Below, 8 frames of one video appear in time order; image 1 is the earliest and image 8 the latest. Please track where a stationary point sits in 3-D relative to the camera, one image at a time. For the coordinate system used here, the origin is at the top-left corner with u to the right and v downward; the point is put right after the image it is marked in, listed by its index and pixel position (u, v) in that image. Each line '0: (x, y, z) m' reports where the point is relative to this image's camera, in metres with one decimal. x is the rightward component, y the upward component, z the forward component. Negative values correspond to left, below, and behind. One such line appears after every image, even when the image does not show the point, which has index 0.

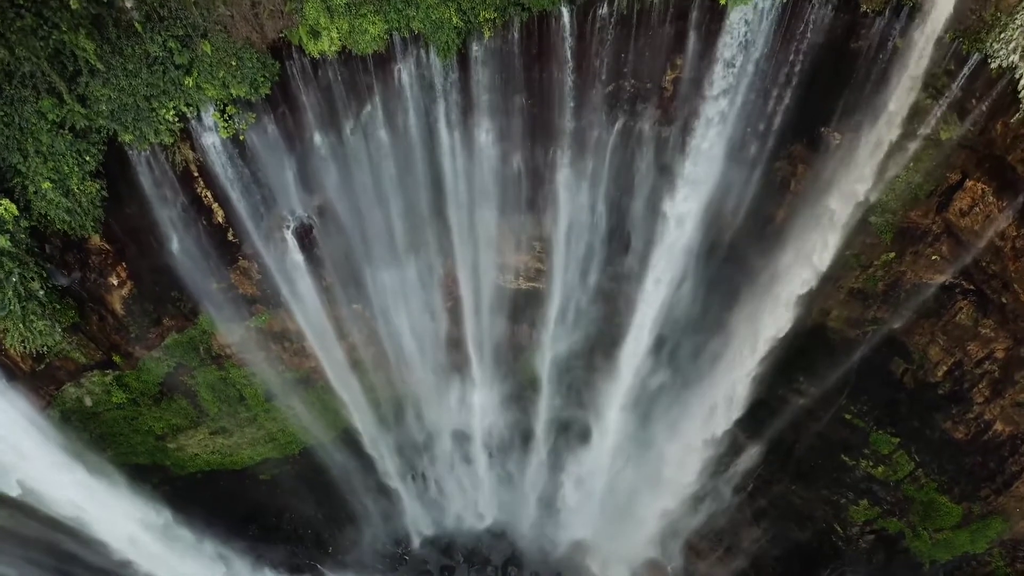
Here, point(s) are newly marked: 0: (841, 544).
0: (+6.5, -5.2, +12.9) m
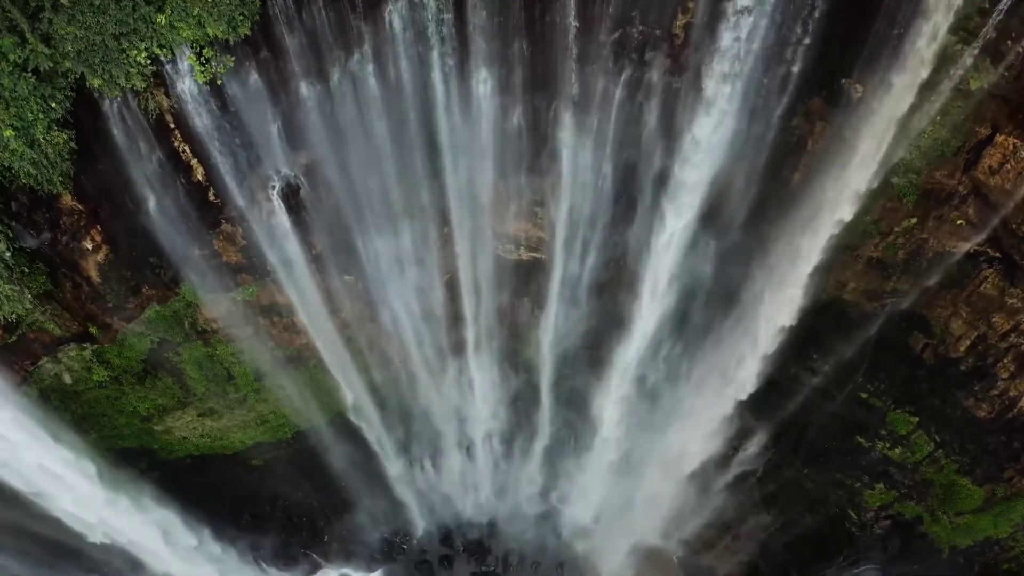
0: (+6.5, -4.7, +12.4) m
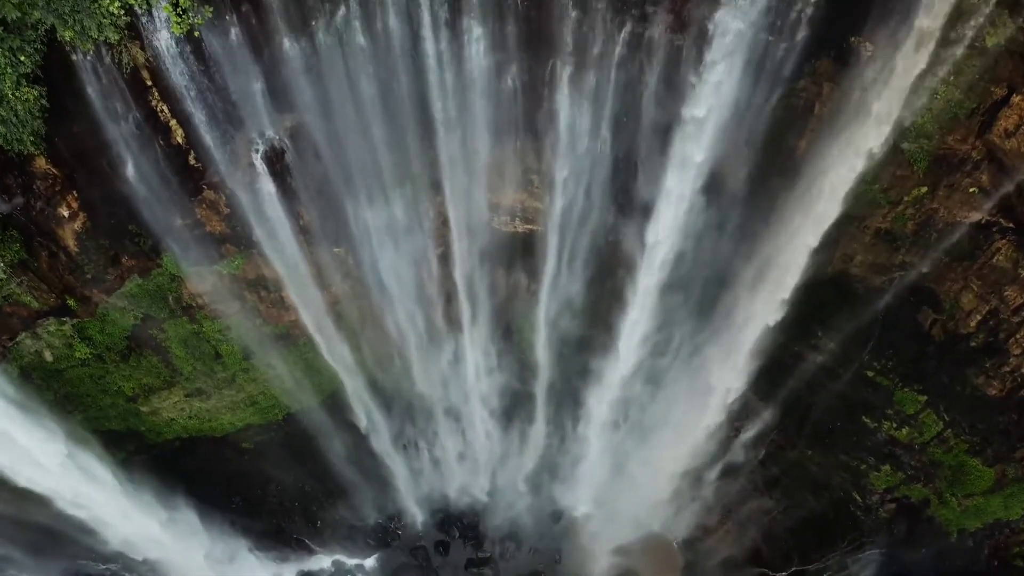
0: (+6.4, -4.2, +12.0) m
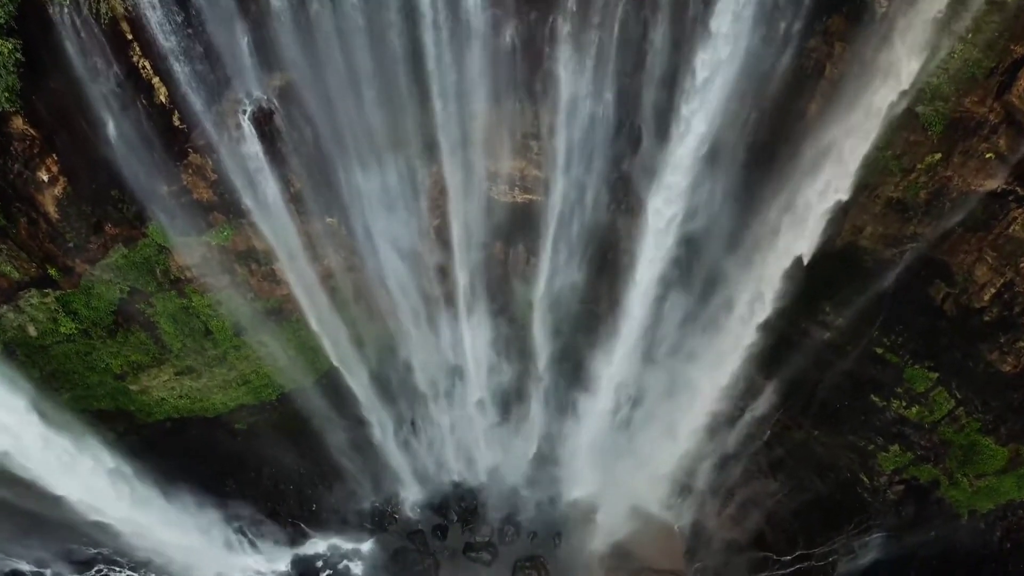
0: (+6.4, -3.8, +11.7) m
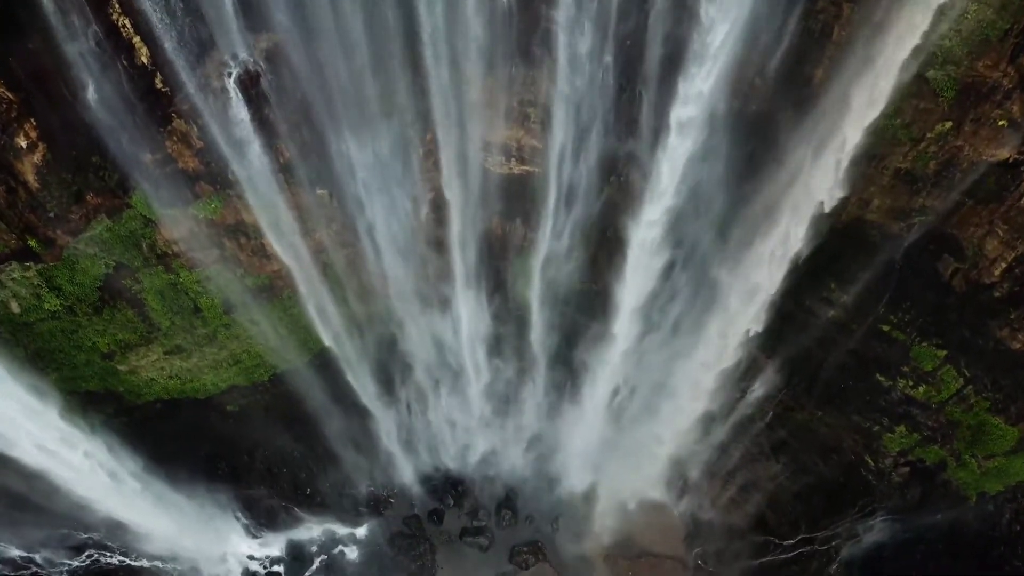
0: (+6.4, -3.4, +11.5) m
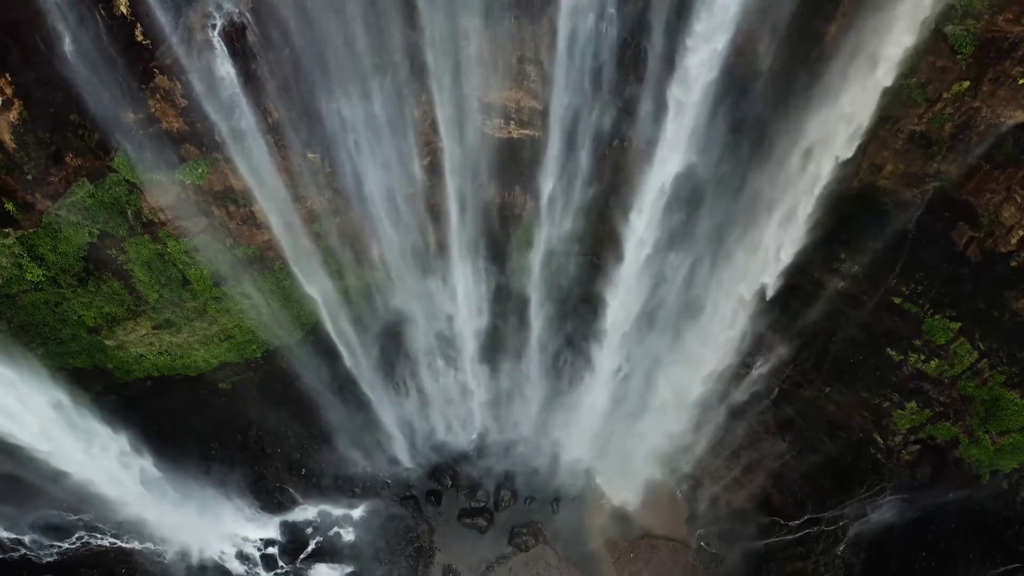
0: (+6.4, -2.9, +11.2) m
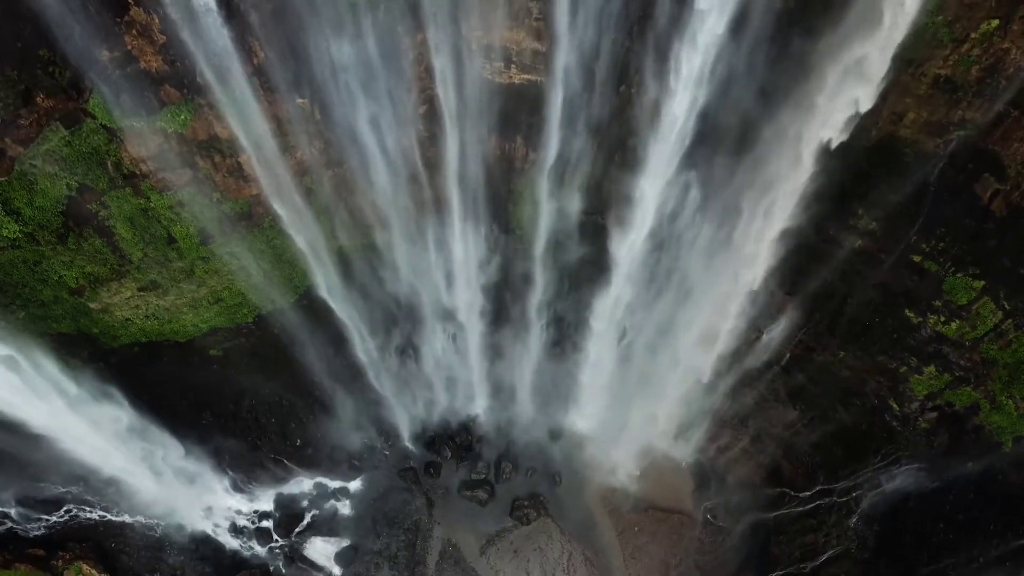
0: (+6.4, -2.2, +10.7) m
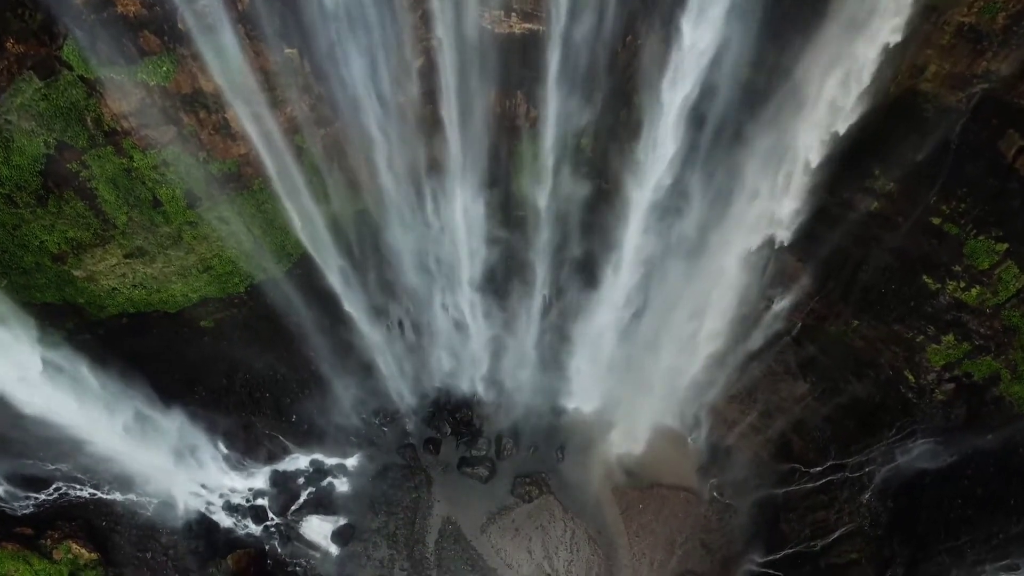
0: (+6.4, -1.7, +10.3) m
